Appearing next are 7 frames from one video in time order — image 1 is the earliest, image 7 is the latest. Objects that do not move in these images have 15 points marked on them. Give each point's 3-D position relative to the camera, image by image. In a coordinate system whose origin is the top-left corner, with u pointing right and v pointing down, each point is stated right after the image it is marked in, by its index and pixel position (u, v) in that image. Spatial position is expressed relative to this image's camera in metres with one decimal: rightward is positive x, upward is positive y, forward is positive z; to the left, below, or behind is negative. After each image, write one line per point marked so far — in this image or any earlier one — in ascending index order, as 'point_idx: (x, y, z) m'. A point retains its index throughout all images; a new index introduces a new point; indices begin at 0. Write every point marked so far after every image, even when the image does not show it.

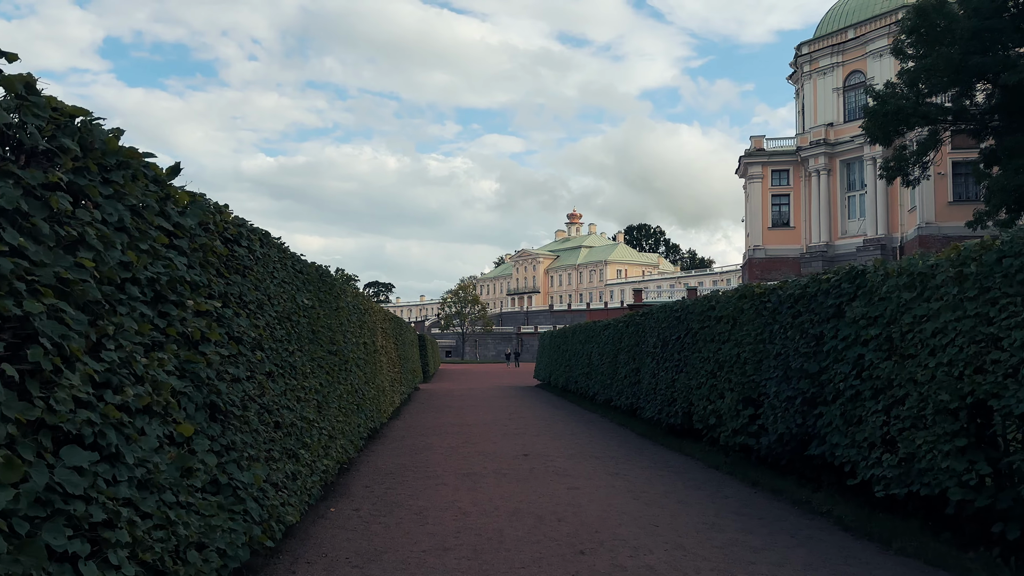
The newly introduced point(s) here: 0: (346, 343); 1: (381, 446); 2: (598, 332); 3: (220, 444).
0: (-2.0, -0.7, +9.1) m
1: (-2.0, -2.5, +11.4) m
2: (+2.1, -1.1, +18.2) m
3: (-1.7, -0.9, +4.2) m
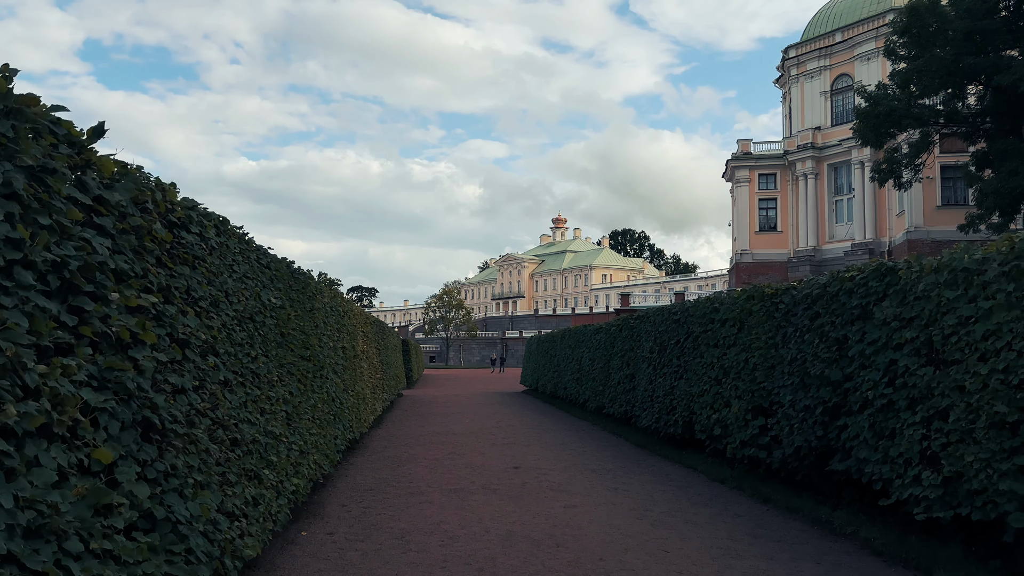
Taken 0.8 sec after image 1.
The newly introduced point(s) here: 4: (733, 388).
0: (-2.1, -0.7, +8.3) m
1: (-2.2, -2.5, +10.6) m
2: (+1.8, -1.2, +17.5) m
3: (-1.7, -0.8, +3.4) m
4: (+2.7, -1.2, +8.9) m
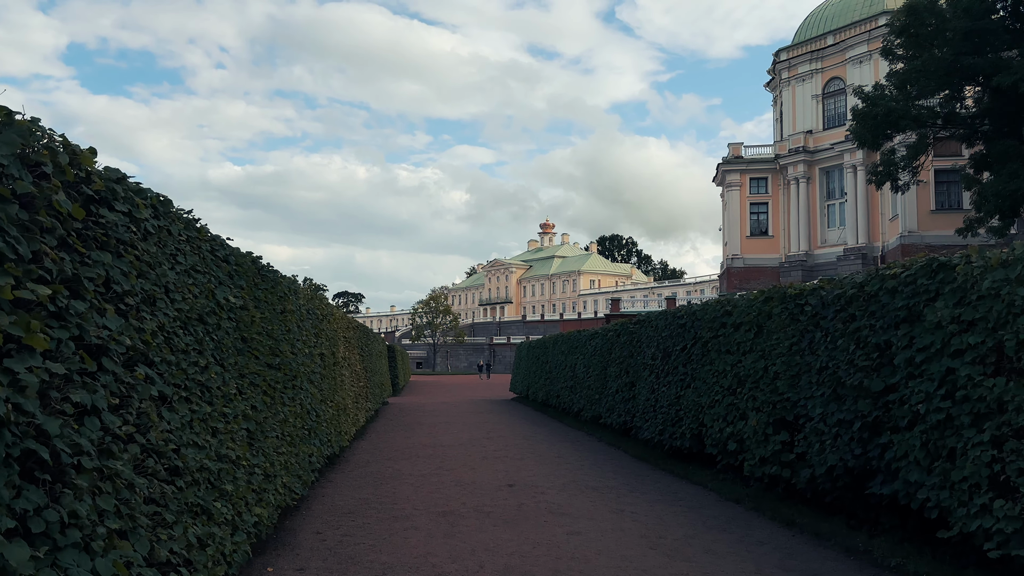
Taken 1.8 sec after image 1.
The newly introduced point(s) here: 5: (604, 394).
0: (-2.2, -0.7, +7.4) m
1: (-2.3, -2.5, +9.7) m
2: (+1.6, -1.2, +16.7) m
3: (-1.6, -0.8, +2.5) m
4: (+2.6, -1.2, +8.1) m
5: (+1.8, -2.0, +14.1) m
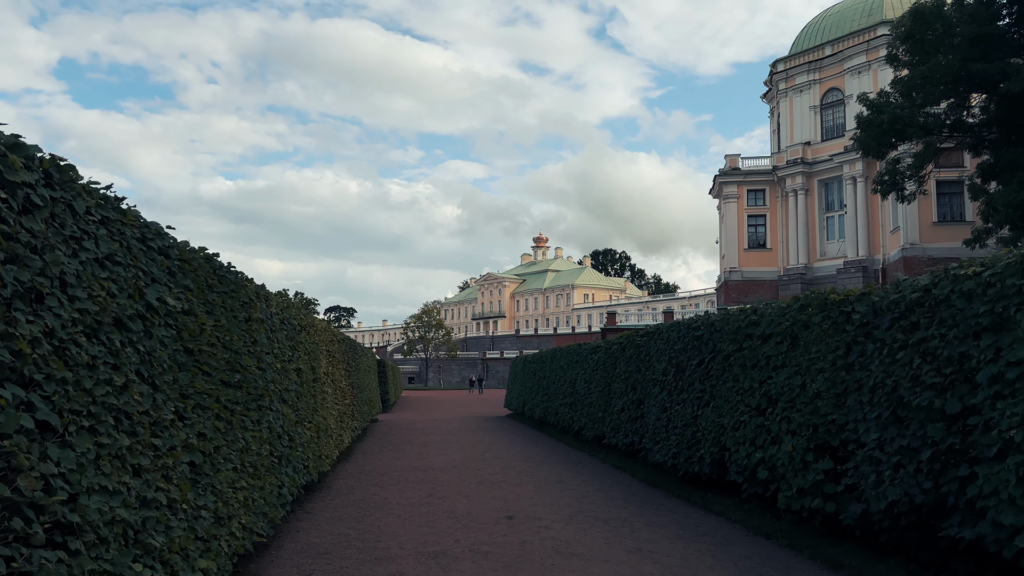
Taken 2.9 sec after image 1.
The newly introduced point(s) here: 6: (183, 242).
0: (-2.2, -0.7, +6.4) m
1: (-2.3, -2.6, +8.7) m
2: (+1.5, -1.5, +15.7) m
3: (-1.5, -0.7, +1.5) m
4: (+2.6, -1.3, +7.1) m
5: (+1.7, -2.2, +13.1) m
6: (-2.2, +0.3, +4.9) m
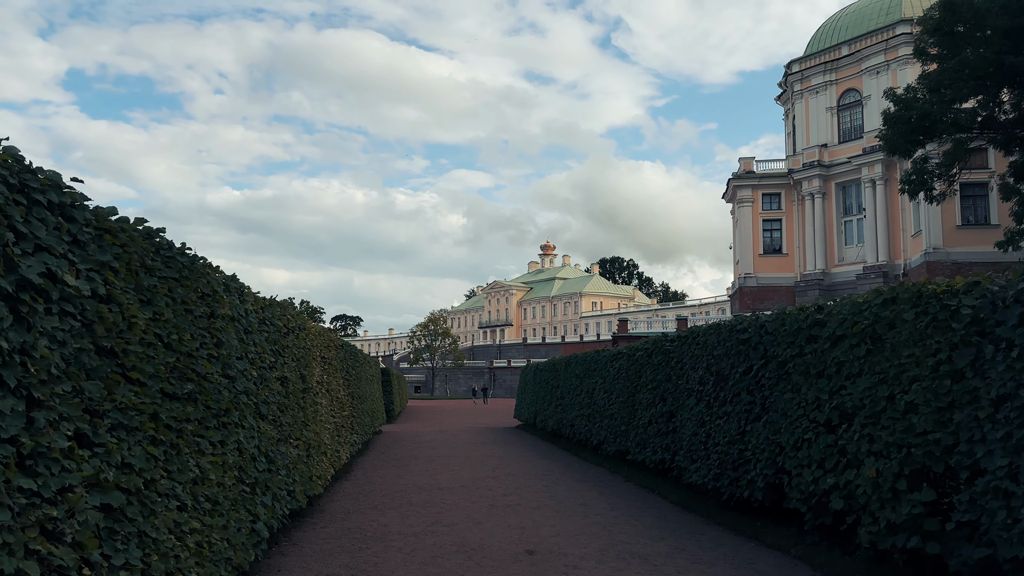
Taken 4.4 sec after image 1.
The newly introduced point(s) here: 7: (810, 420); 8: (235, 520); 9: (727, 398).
0: (-2.0, -0.7, +5.2) m
1: (-2.1, -2.5, +7.4) m
2: (+1.8, -1.5, +14.5) m
3: (-1.4, -0.6, +0.3) m
4: (+2.8, -1.2, +5.9) m
5: (+1.9, -2.2, +11.9) m
6: (-2.0, +0.4, +3.7) m
7: (+2.7, -1.2, +6.7) m
8: (-1.9, -1.5, +5.0) m
9: (+2.5, -1.3, +8.4) m
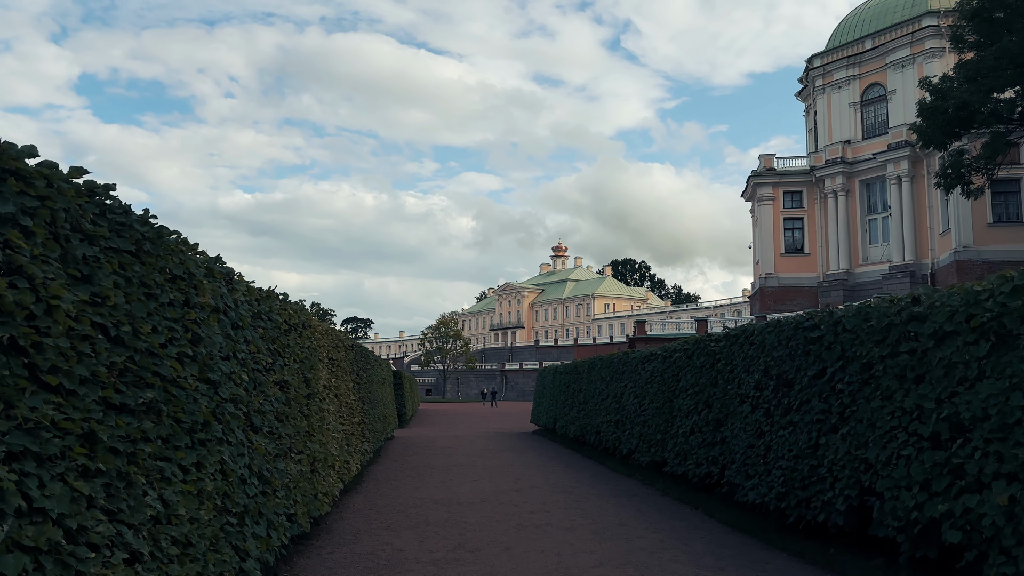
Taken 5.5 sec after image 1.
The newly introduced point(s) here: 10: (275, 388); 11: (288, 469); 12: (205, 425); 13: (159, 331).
0: (-1.7, -0.6, +4.1) m
1: (-1.8, -2.4, +6.4) m
2: (+2.2, -1.4, +13.4) m
3: (-1.2, -0.5, -0.7) m
4: (+3.1, -1.1, +4.8) m
5: (+2.3, -2.1, +10.8) m
6: (-1.7, +0.5, +2.6) m
7: (+3.0, -1.1, +5.6) m
8: (-1.6, -1.4, +3.9) m
9: (+2.8, -1.2, +7.3) m
10: (-1.9, -0.8, +5.9) m
11: (-1.8, -1.5, +6.1) m
12: (-1.7, -0.7, +4.0) m
13: (-1.7, -0.2, +3.5) m
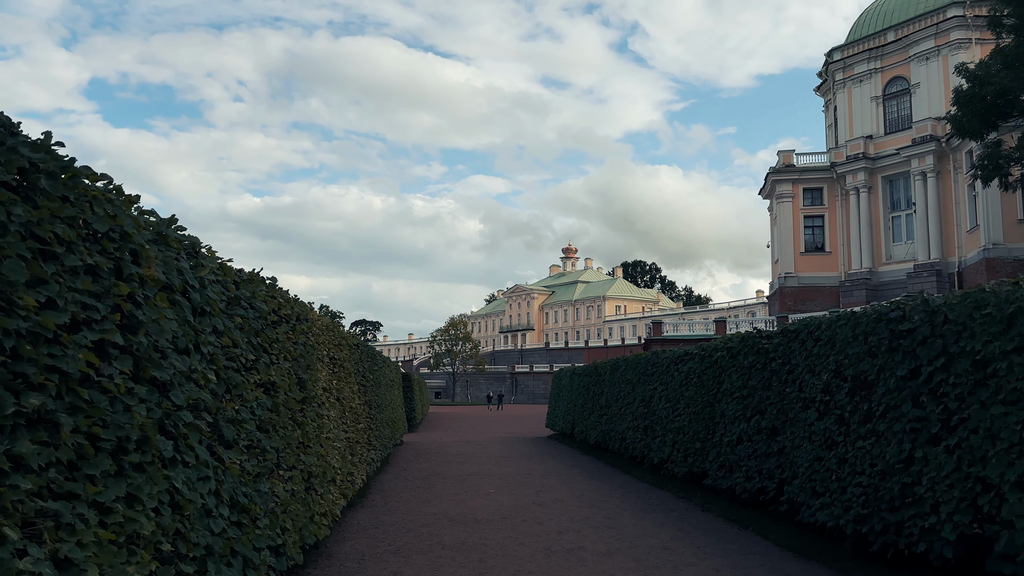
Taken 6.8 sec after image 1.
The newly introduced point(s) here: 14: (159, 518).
0: (-1.5, -0.4, +3.0) m
1: (-1.5, -2.3, +5.3) m
2: (+2.5, -1.3, +12.3) m
3: (-1.0, -0.3, -1.8) m
4: (+3.4, -1.0, +3.6) m
5: (+2.6, -2.0, +9.6) m
6: (-1.5, +0.7, +1.5) m
7: (+3.3, -1.0, +4.5) m
8: (-1.3, -1.3, +2.8) m
9: (+3.1, -1.0, +6.2) m
10: (-1.7, -0.7, +4.8) m
11: (-1.6, -1.4, +5.0) m
12: (-1.4, -0.6, +2.9) m
13: (-1.4, -0.1, +2.4) m
14: (-1.4, -0.9, +3.0) m
